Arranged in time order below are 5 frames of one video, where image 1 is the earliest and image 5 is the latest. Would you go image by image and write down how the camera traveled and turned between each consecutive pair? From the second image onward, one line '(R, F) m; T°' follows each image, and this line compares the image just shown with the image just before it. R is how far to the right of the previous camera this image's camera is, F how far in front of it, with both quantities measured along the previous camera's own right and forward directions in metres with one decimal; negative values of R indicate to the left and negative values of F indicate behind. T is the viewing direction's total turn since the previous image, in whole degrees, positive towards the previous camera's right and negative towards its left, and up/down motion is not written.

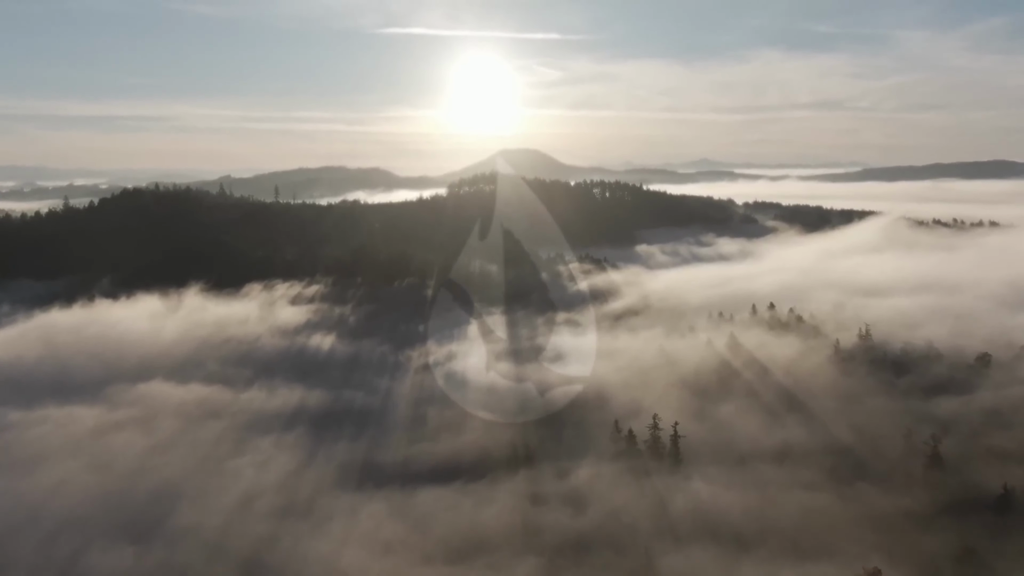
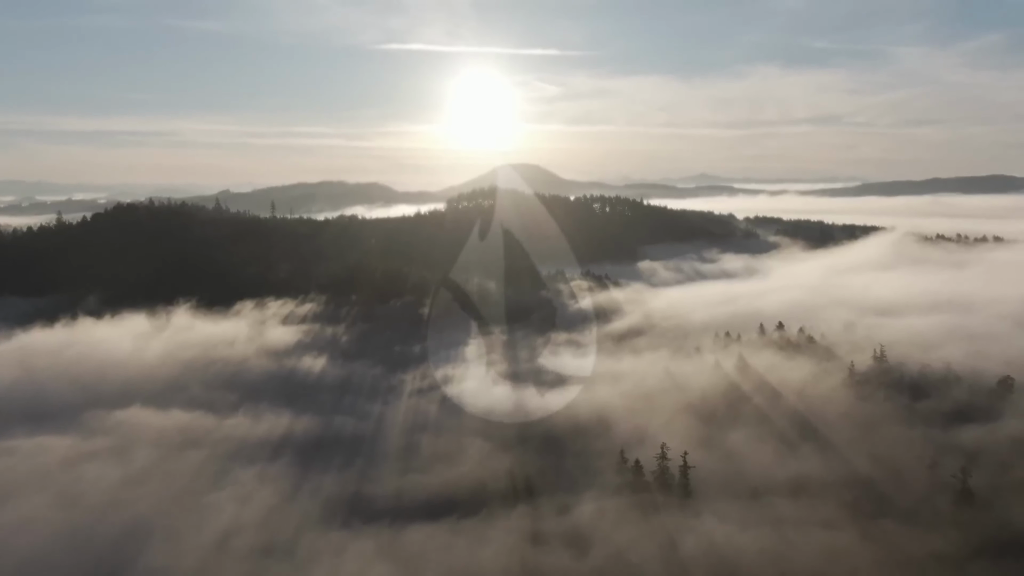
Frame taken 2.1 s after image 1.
(0.0, +4.6) m; 0°
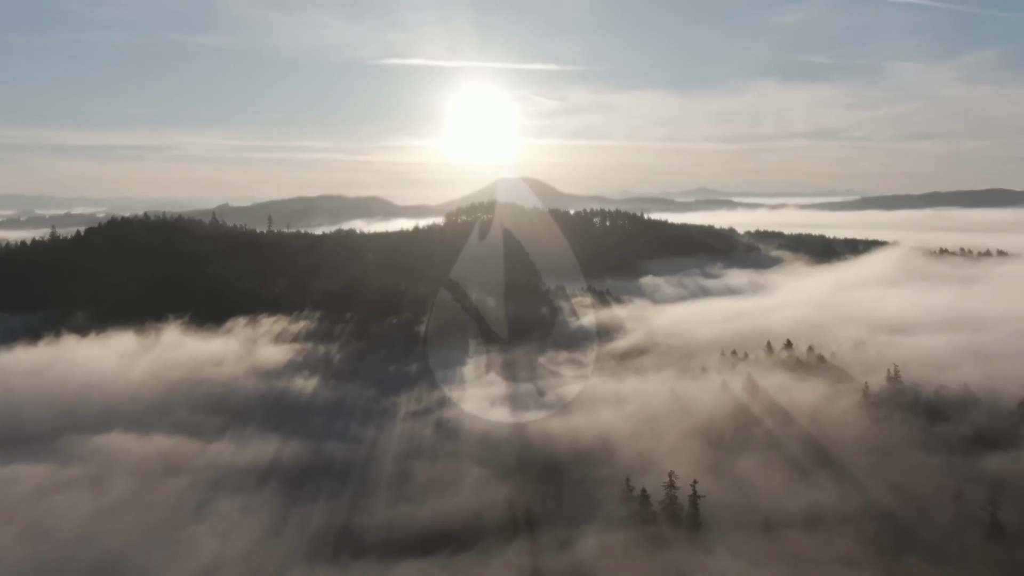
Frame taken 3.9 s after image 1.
(+0.1, +3.9) m; 0°
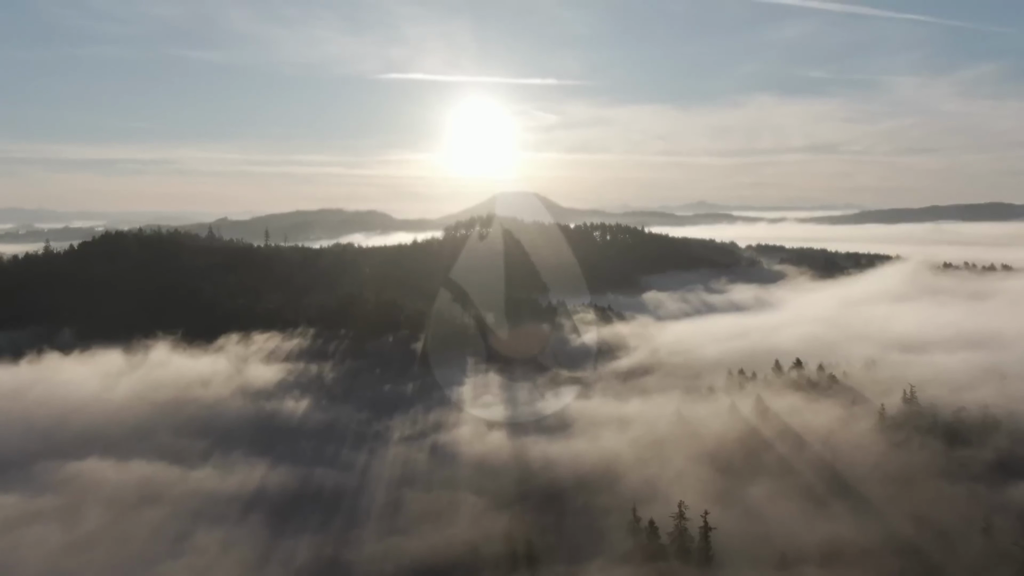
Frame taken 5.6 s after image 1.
(0.0, +4.0) m; 0°
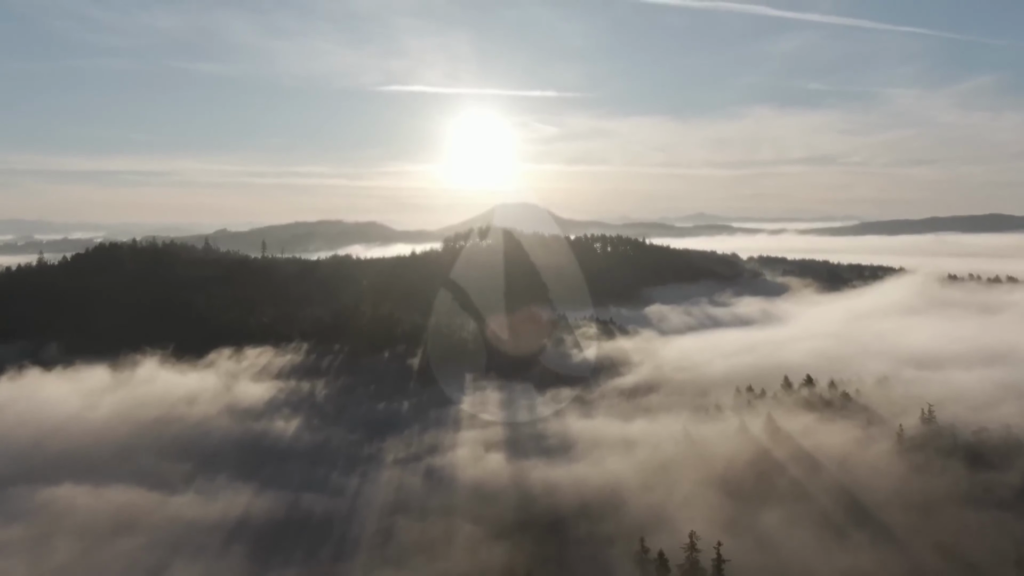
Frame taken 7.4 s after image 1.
(0.0, +4.1) m; 0°
